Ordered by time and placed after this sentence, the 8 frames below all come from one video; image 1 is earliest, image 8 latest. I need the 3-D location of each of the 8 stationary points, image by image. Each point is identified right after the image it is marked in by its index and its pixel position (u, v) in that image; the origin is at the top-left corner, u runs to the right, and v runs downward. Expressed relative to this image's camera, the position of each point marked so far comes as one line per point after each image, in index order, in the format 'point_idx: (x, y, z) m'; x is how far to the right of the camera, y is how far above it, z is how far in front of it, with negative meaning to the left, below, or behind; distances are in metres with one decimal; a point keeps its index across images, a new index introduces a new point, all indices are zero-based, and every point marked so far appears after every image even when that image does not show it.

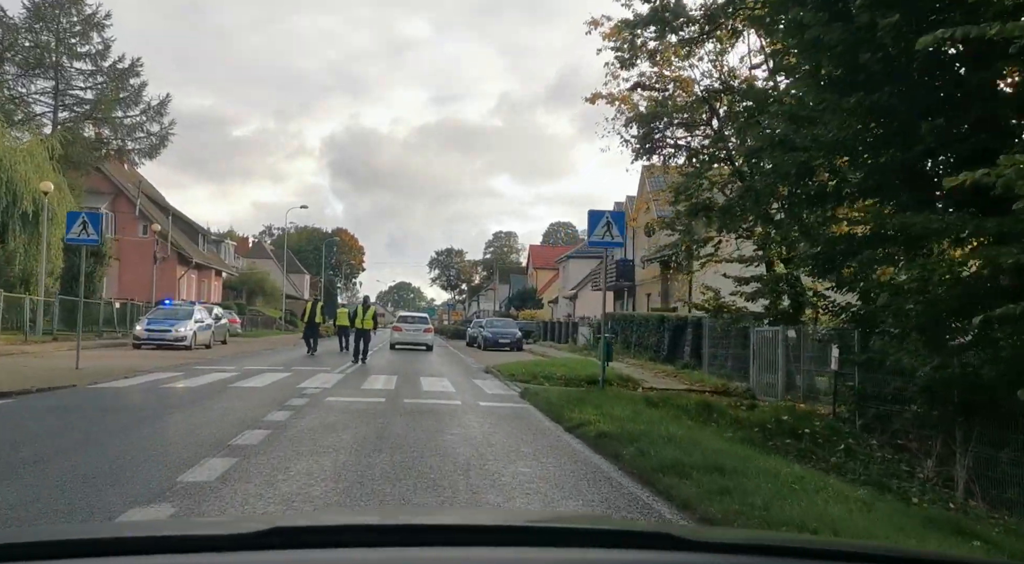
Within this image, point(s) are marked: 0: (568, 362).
0: (+1.5, -2.1, +19.7) m
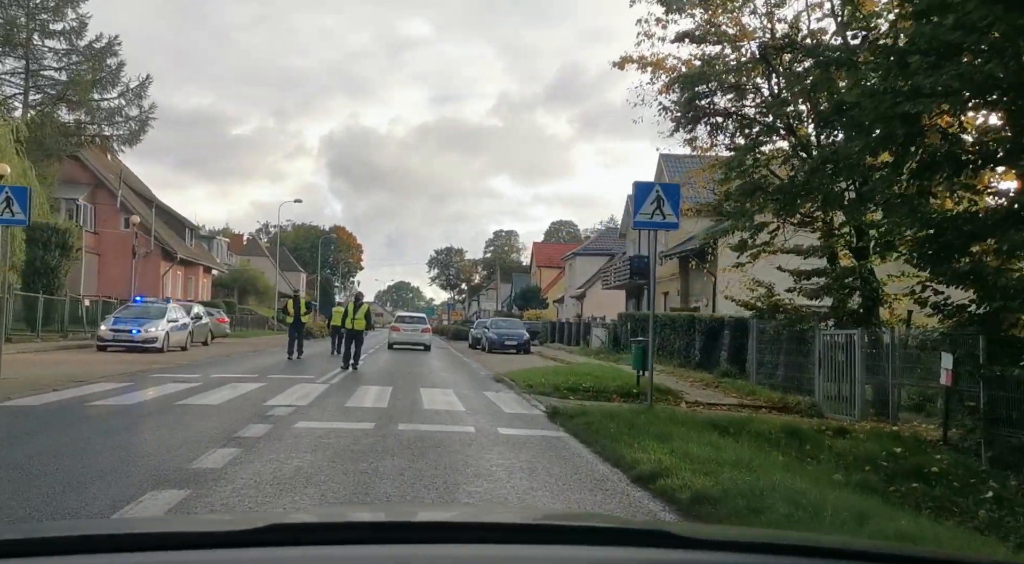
0: (+1.8, -1.9, +16.9) m
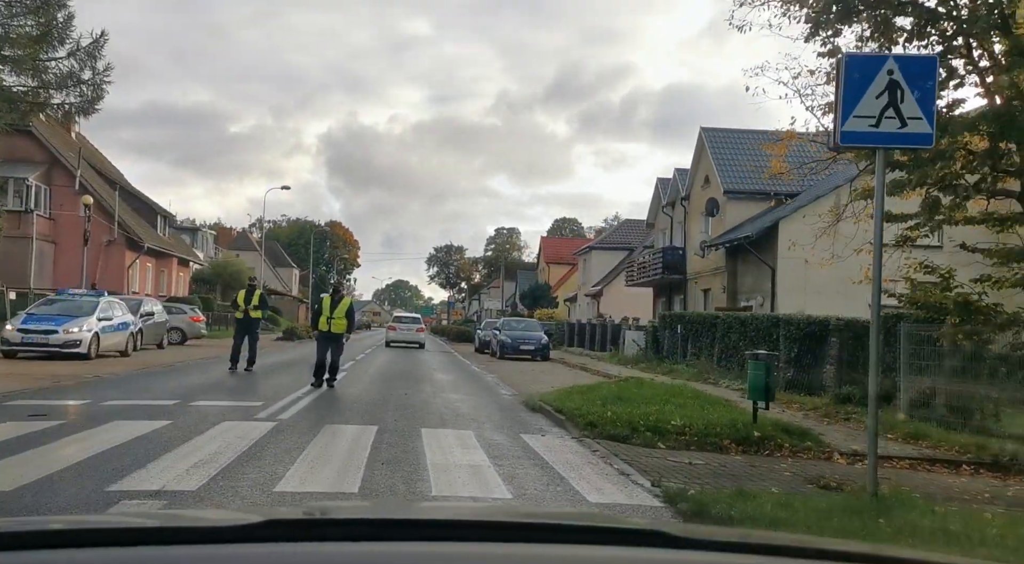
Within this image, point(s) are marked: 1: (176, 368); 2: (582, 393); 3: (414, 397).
0: (+2.4, -1.7, +11.8) m
1: (-8.2, -2.1, +18.9) m
2: (+1.1, -1.8, +12.6) m
3: (-1.8, -2.1, +14.0) m
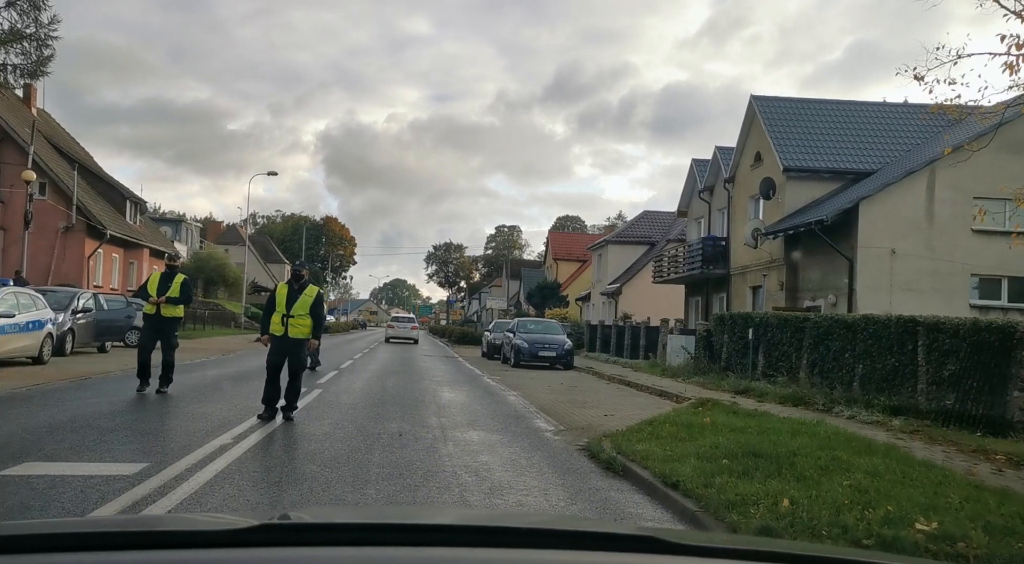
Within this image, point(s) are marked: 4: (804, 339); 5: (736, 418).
0: (+3.0, -1.5, +7.2) m
1: (-7.7, -1.8, +14.2) m
2: (+1.7, -1.6, +8.0) m
3: (-1.2, -1.8, +9.4) m
4: (+5.9, -1.1, +15.4) m
5: (+2.9, -1.8, +9.9) m
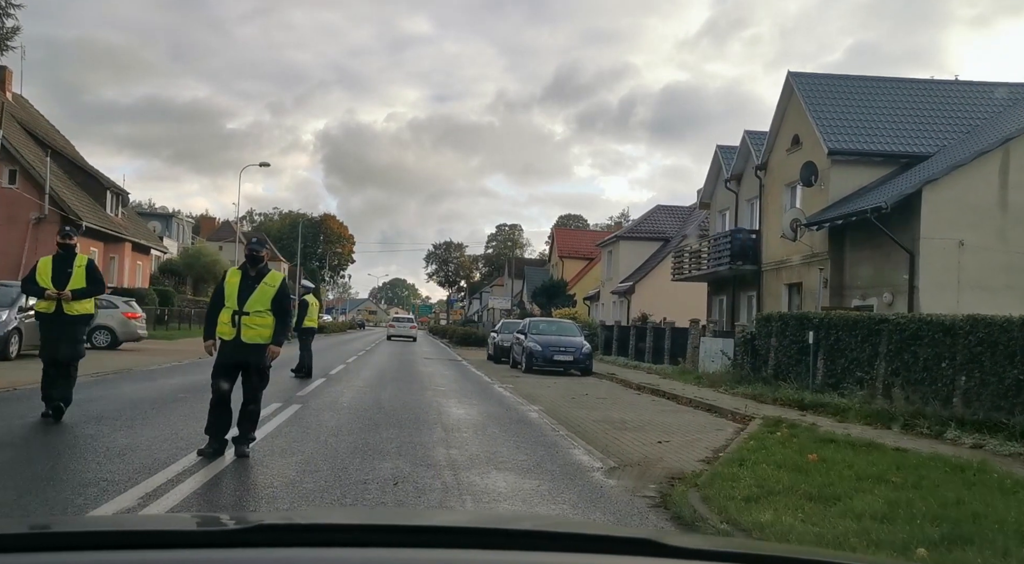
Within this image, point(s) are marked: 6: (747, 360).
0: (+3.3, -1.4, +4.7) m
1: (-7.3, -1.7, +11.6) m
2: (+2.1, -1.5, +5.4) m
3: (-0.9, -1.7, +6.8) m
4: (+6.2, -1.0, +12.8) m
5: (+3.2, -1.6, +7.4) m
6: (+5.4, -1.8, +17.6) m
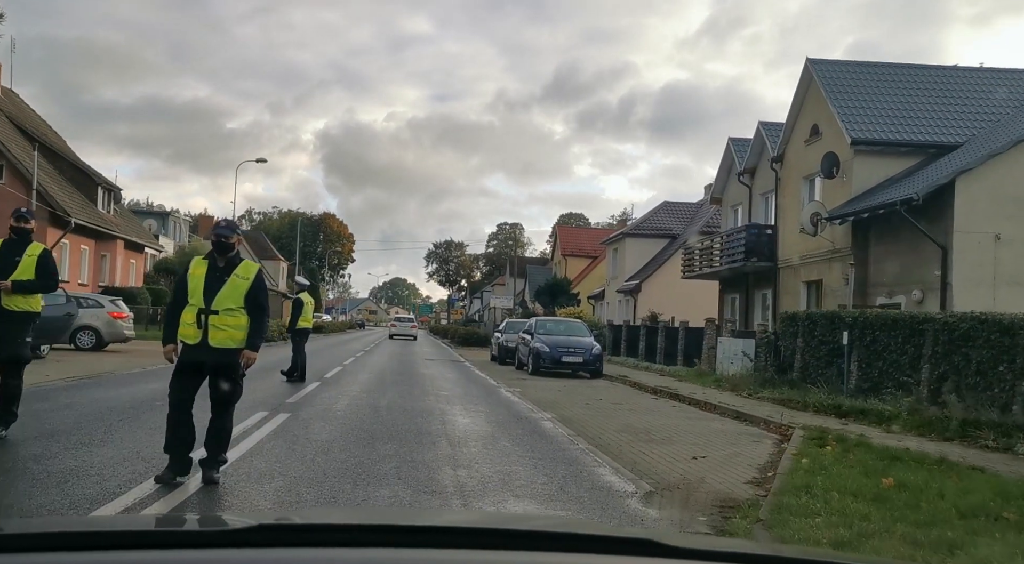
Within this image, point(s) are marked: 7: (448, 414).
0: (+3.5, -1.4, +3.6) m
1: (-7.2, -1.6, +10.5) m
2: (+2.2, -1.4, +4.3) m
3: (-0.7, -1.7, +5.7) m
4: (+6.3, -0.9, +11.7) m
5: (+3.4, -1.6, +6.3) m
6: (+5.5, -1.7, +16.5) m
7: (-0.9, -1.9, +11.0) m
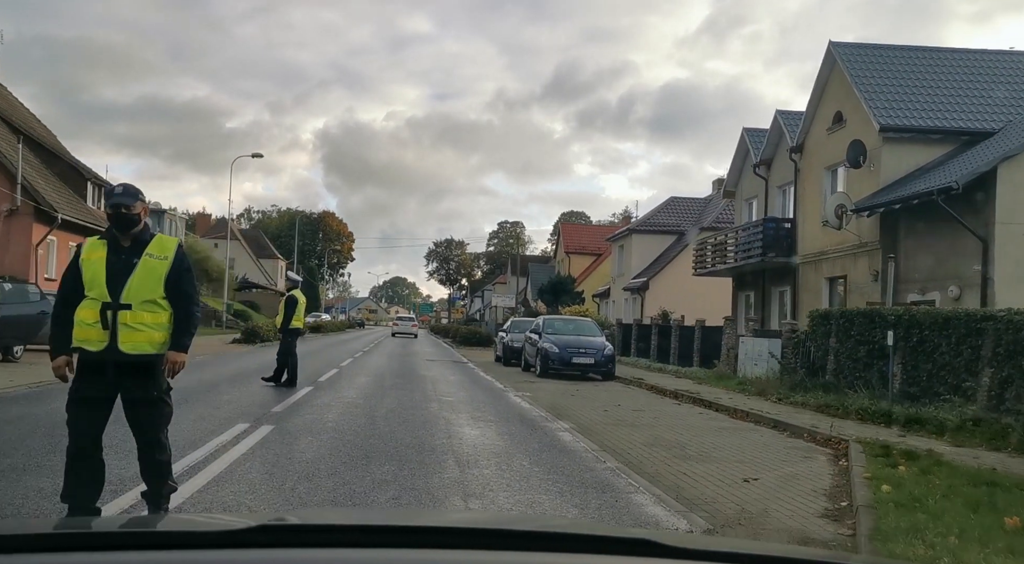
0: (+3.6, -1.3, +2.3) m
1: (-7.0, -1.5, +9.3) m
2: (+2.4, -1.4, +3.1) m
3: (-0.5, -1.6, +4.5) m
4: (+6.5, -0.8, +10.5) m
5: (+3.6, -1.5, +5.1) m
6: (+5.7, -1.6, +15.3) m
7: (-0.7, -1.8, +9.8) m
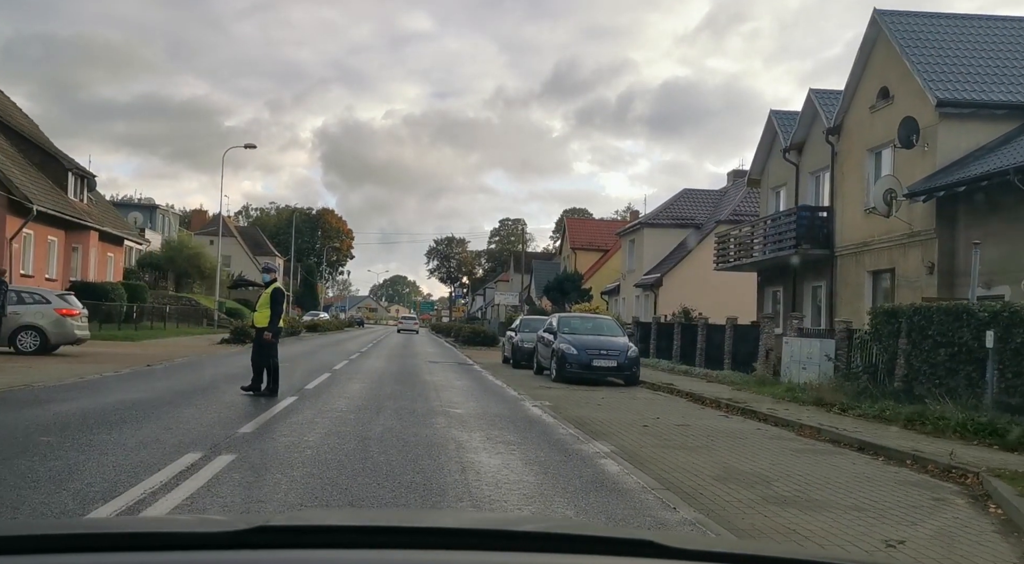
0: (+3.9, -1.2, +0.3) m
1: (-6.7, -1.4, +7.3) m
2: (+2.7, -1.3, +1.1) m
3: (-0.3, -1.5, +2.5) m
4: (+6.8, -0.7, +8.5) m
5: (+3.8, -1.4, +3.0) m
6: (+6.0, -1.5, +13.2) m
7: (-0.5, -1.7, +7.7) m
